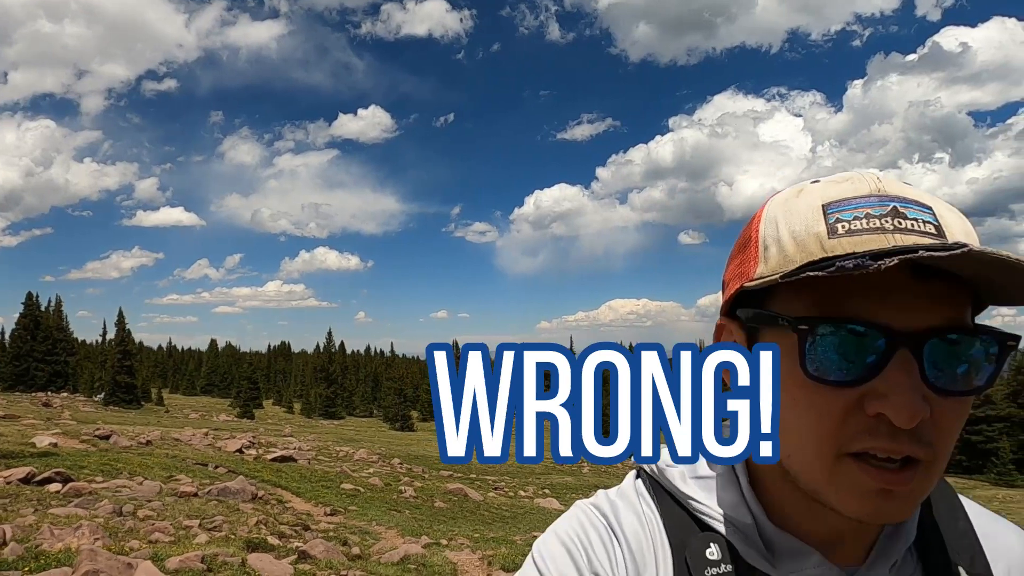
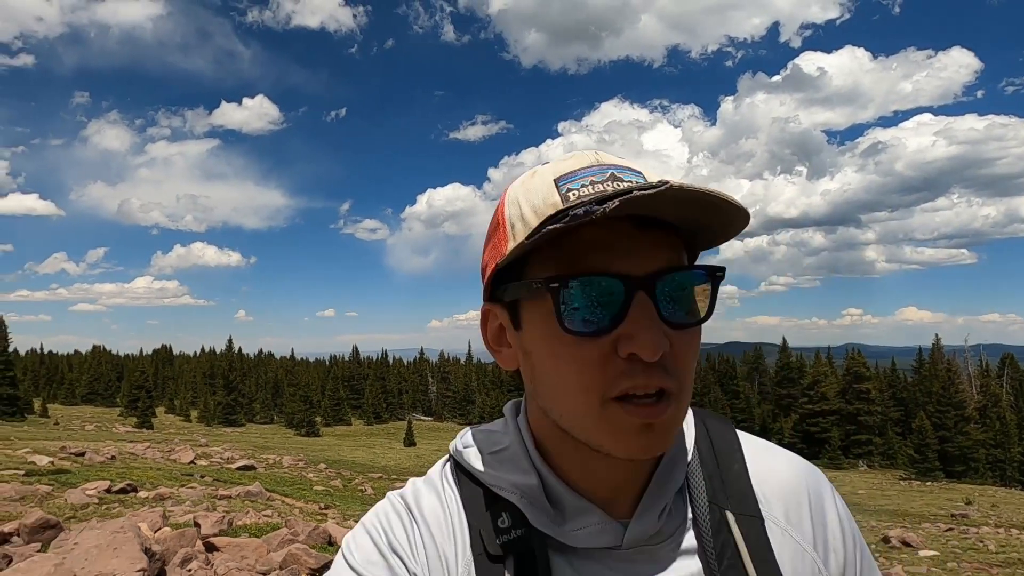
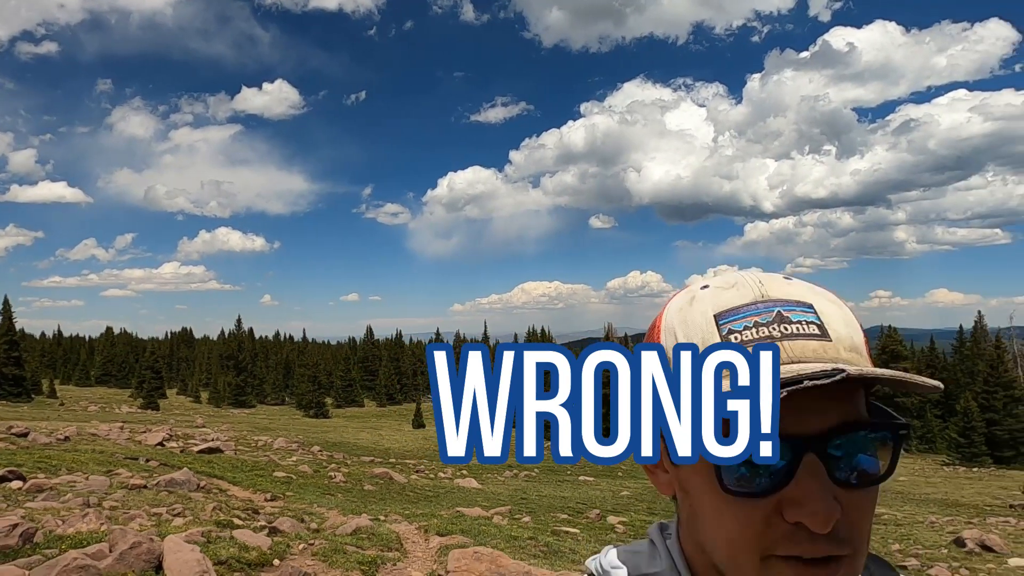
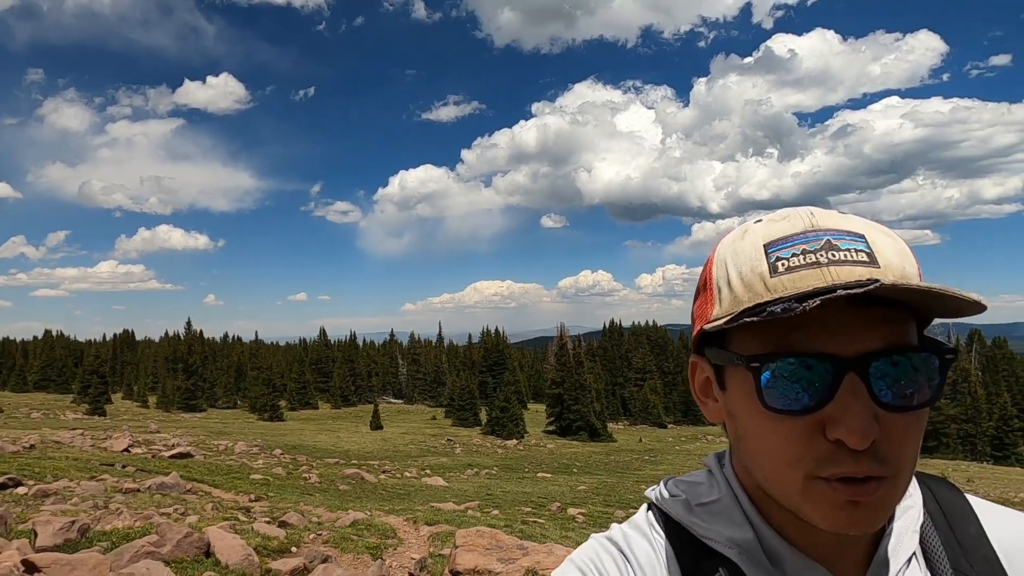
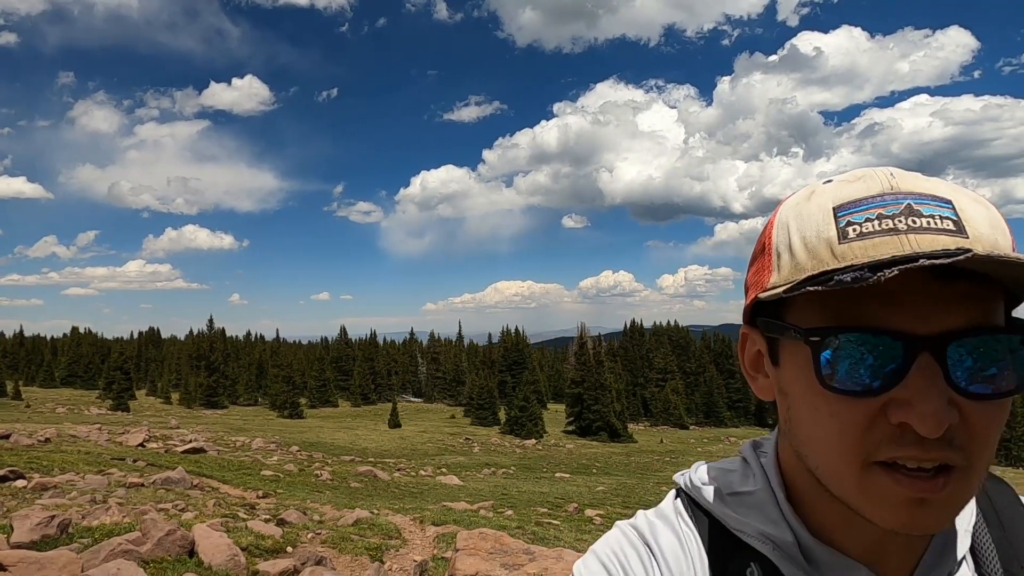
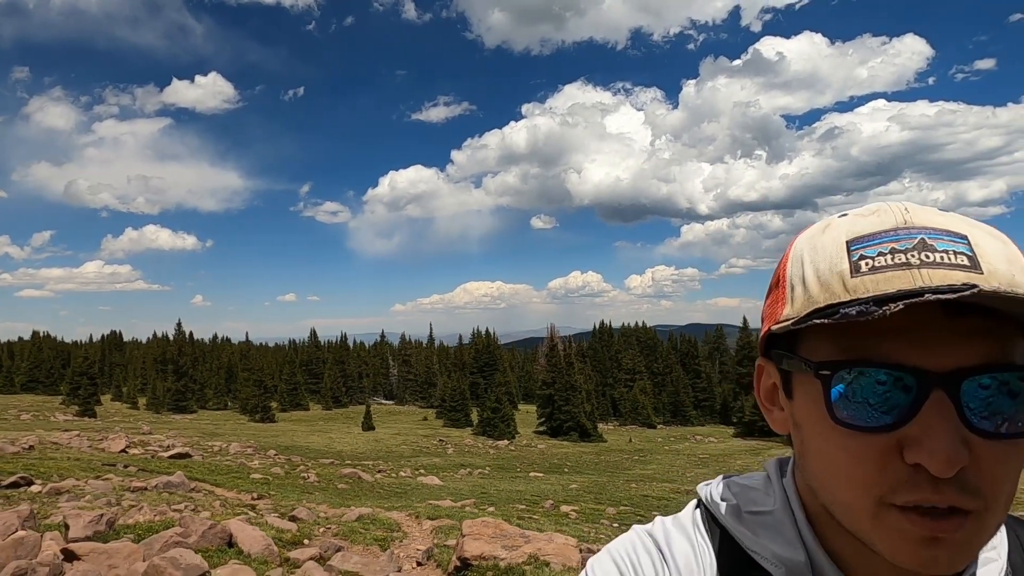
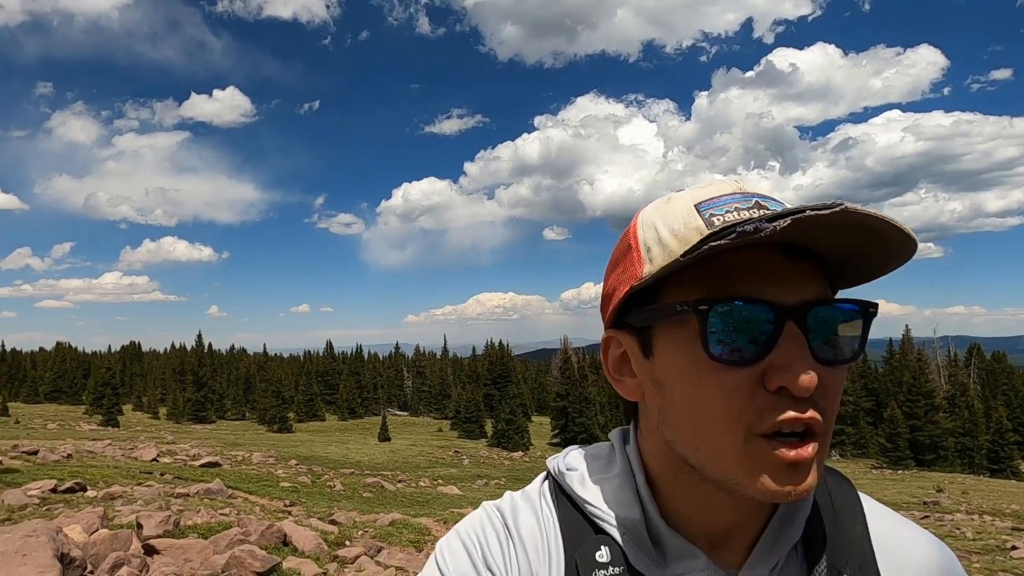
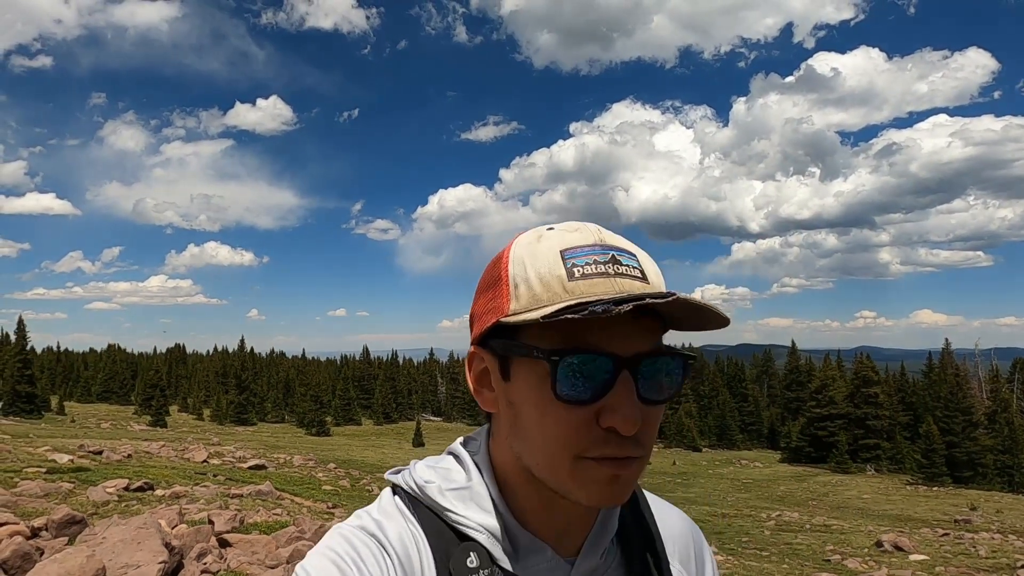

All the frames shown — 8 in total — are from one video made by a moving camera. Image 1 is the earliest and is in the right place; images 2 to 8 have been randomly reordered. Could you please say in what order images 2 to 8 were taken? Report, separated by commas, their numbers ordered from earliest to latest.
3, 5, 4, 6, 7, 2, 8
